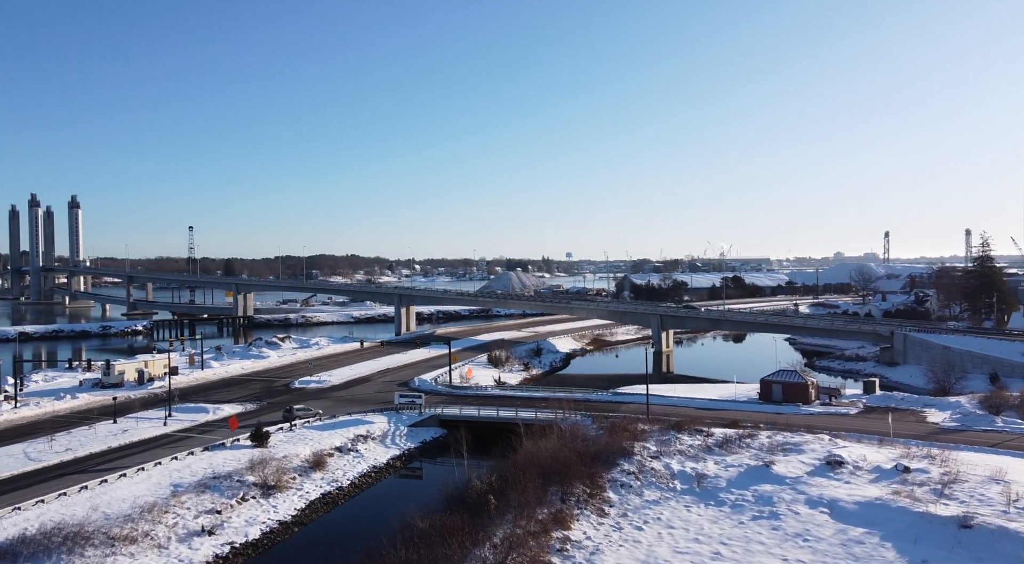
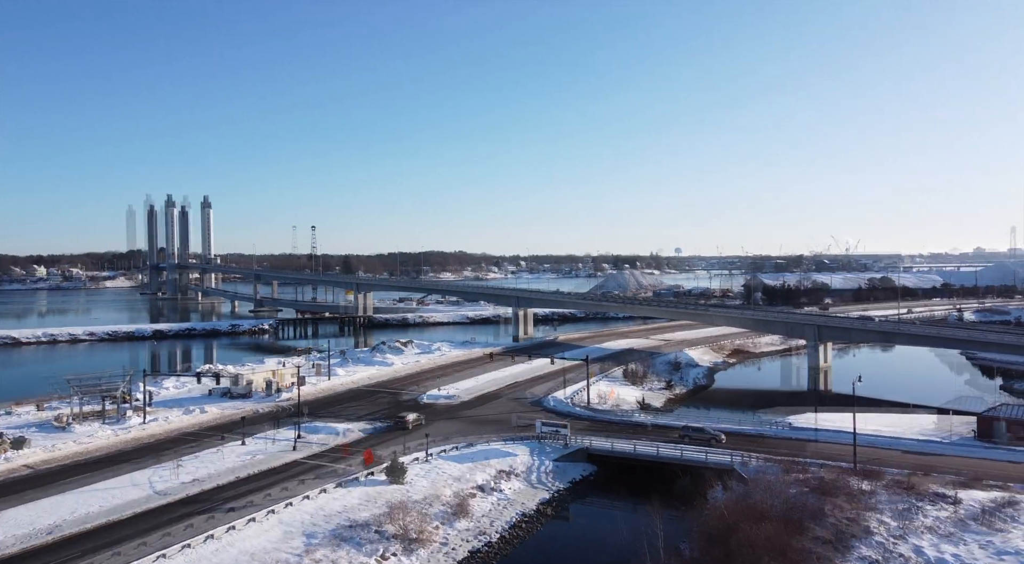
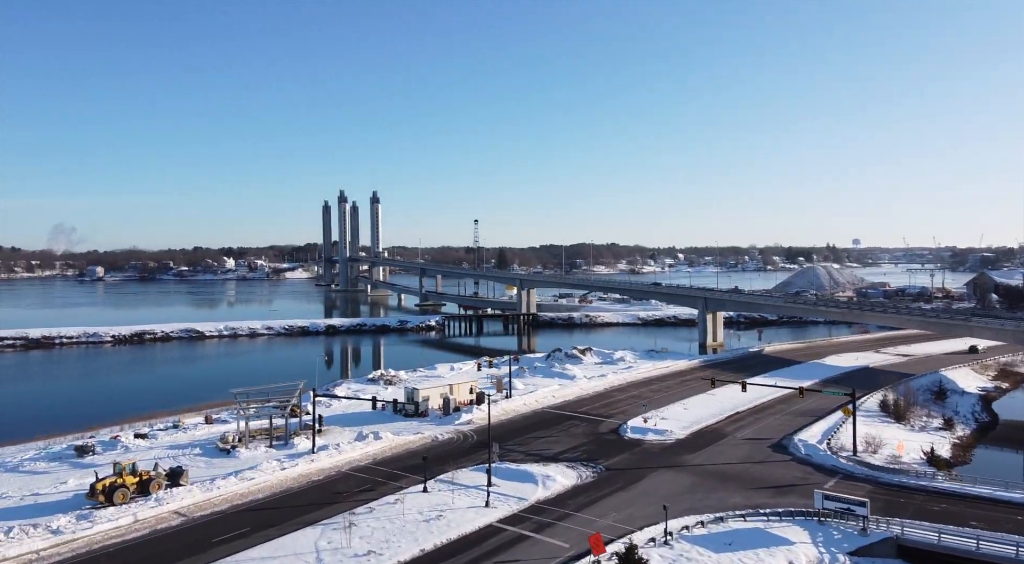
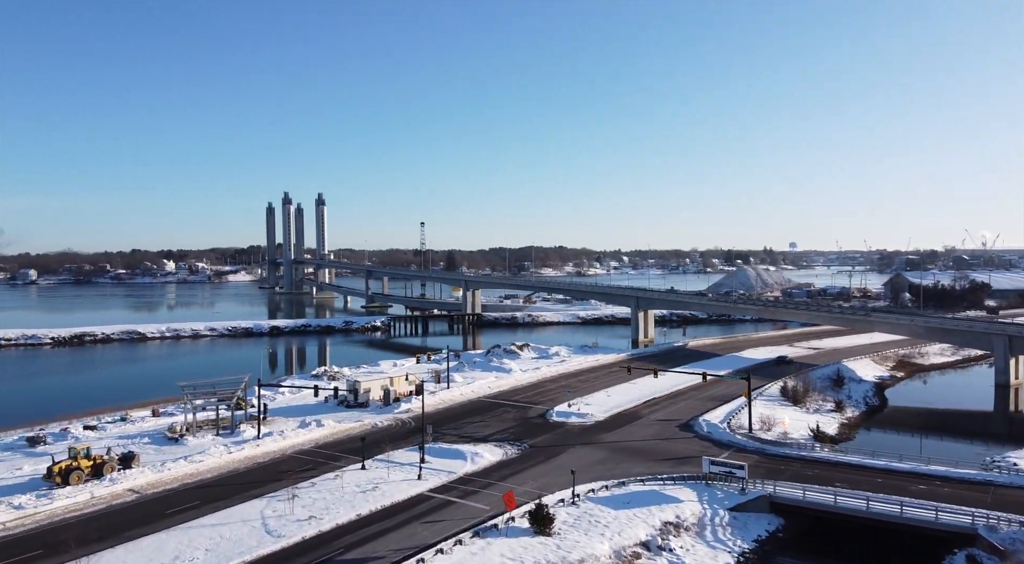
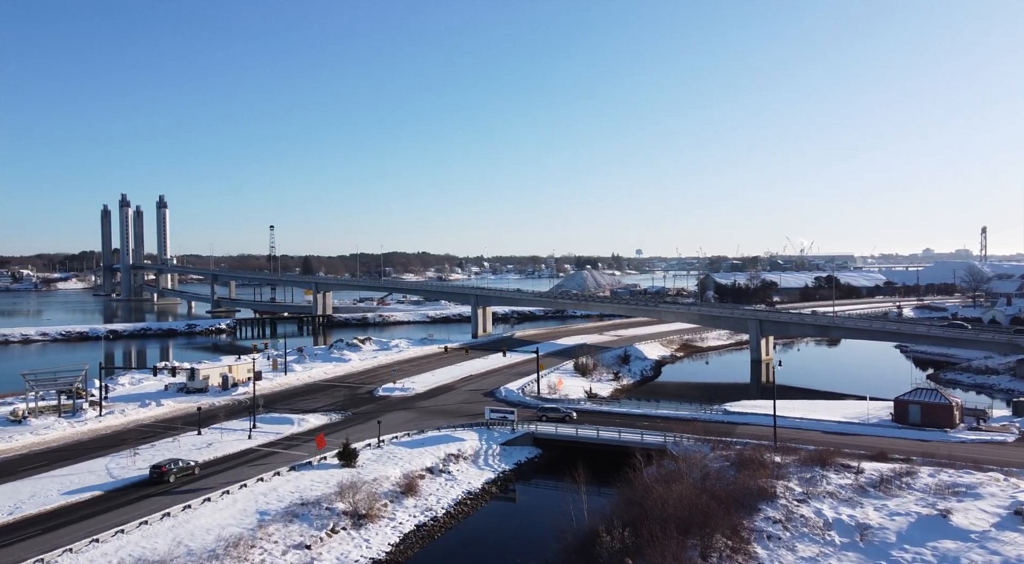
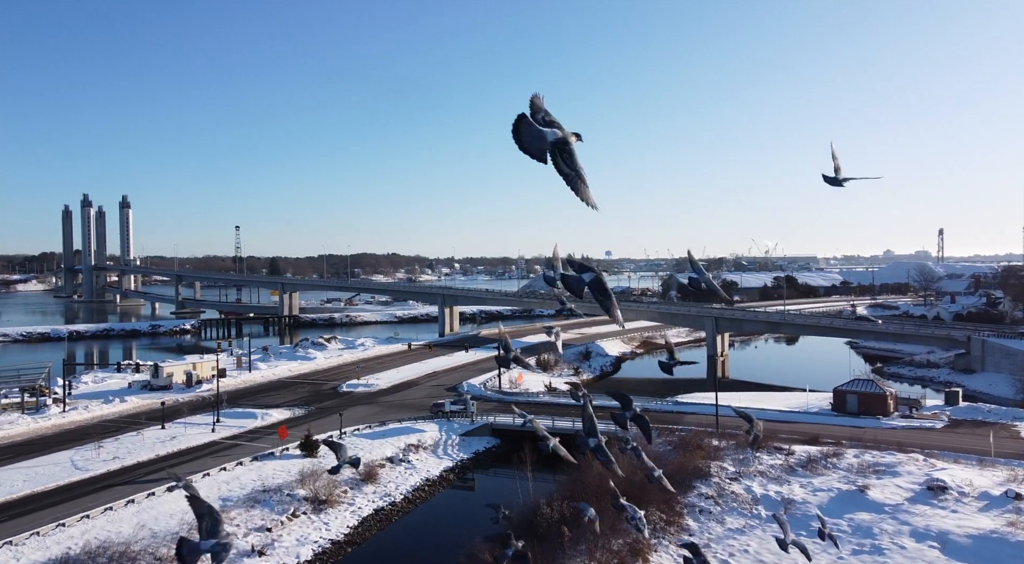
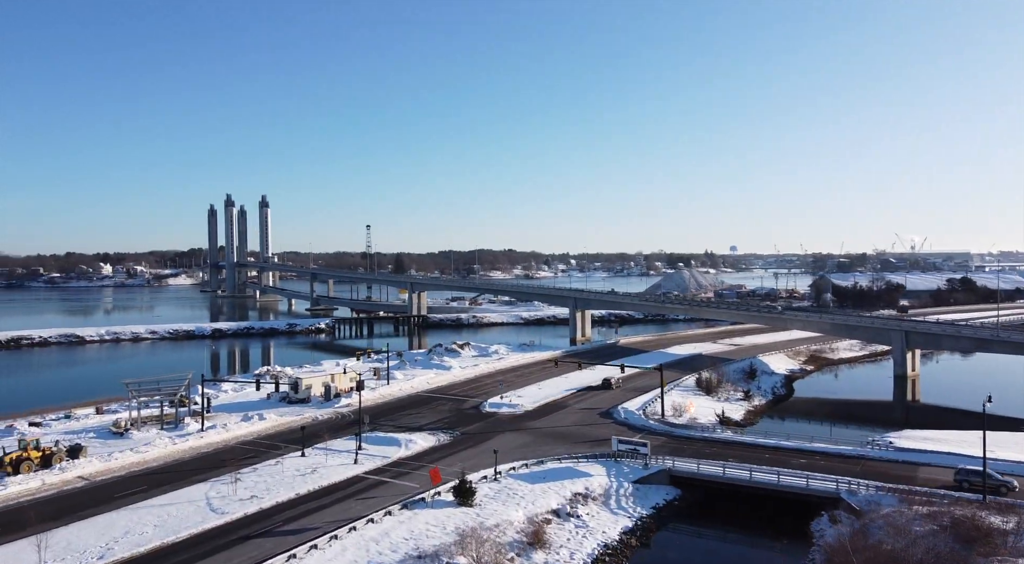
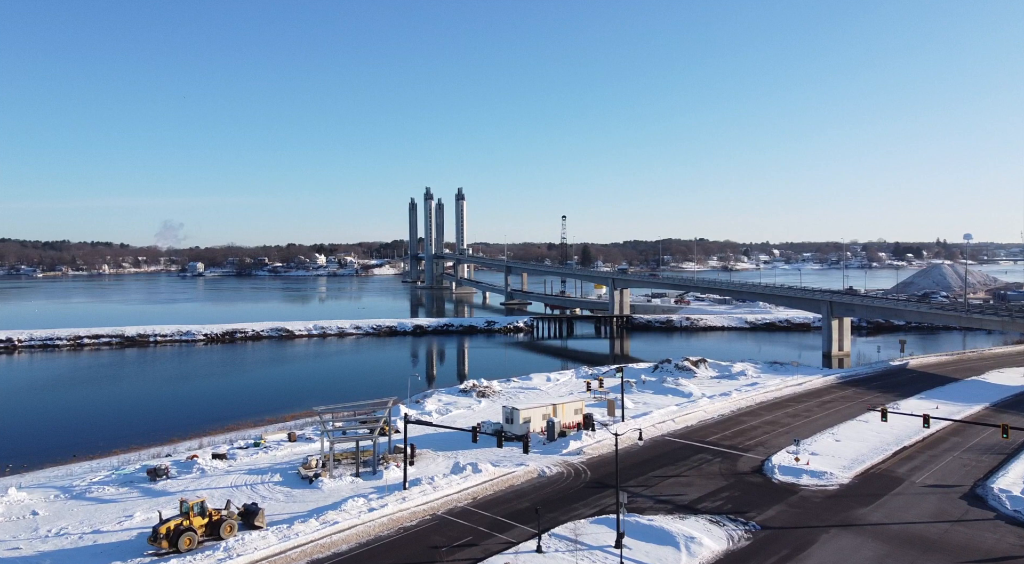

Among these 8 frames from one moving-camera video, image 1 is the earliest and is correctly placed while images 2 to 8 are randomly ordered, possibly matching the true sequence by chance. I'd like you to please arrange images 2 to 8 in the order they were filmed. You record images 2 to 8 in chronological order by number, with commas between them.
6, 5, 2, 7, 4, 3, 8
